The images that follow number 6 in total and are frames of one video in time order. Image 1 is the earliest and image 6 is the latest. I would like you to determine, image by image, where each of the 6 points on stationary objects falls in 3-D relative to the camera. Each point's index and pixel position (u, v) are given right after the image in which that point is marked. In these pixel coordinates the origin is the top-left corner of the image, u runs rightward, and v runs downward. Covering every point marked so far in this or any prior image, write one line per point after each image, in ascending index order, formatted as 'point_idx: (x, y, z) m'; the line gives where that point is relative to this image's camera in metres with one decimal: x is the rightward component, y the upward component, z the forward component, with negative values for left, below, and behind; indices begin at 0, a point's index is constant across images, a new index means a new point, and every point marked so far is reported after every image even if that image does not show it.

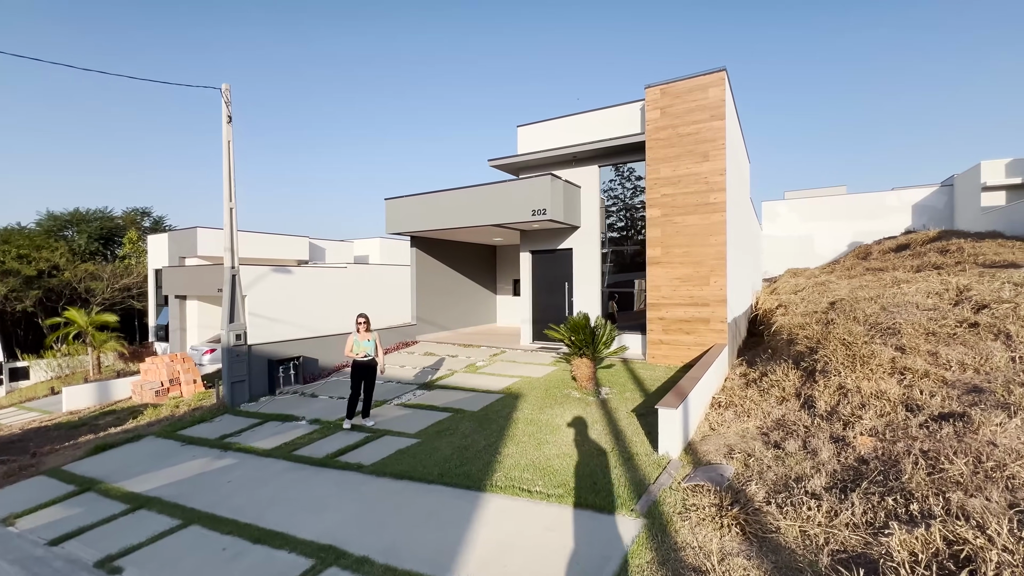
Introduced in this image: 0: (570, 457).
0: (+0.5, -1.6, +4.2) m
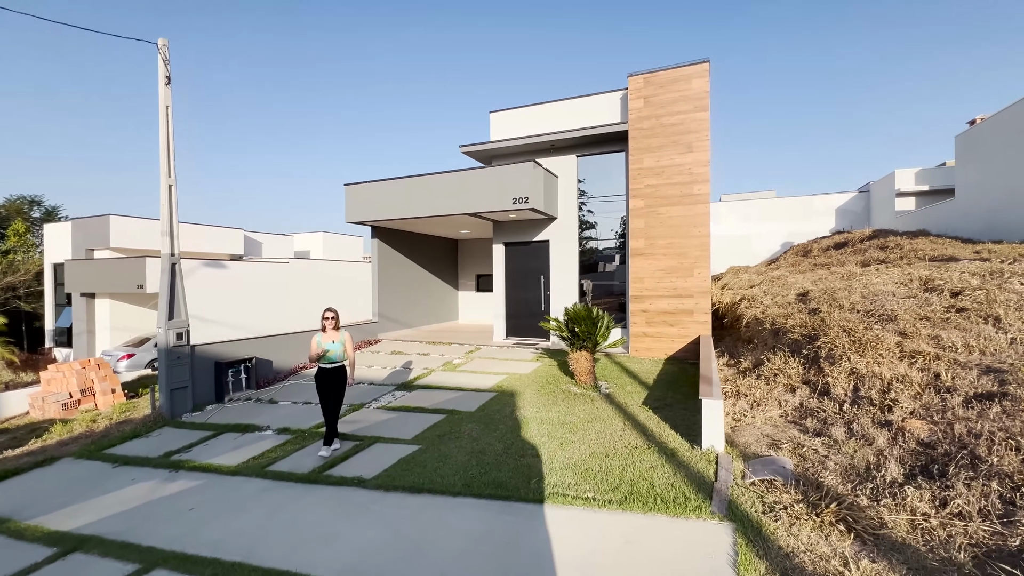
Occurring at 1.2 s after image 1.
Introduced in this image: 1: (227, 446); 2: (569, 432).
0: (+0.8, -1.4, +3.8) m
1: (-3.2, -1.8, +5.1) m
2: (+0.6, -1.4, +4.5) m
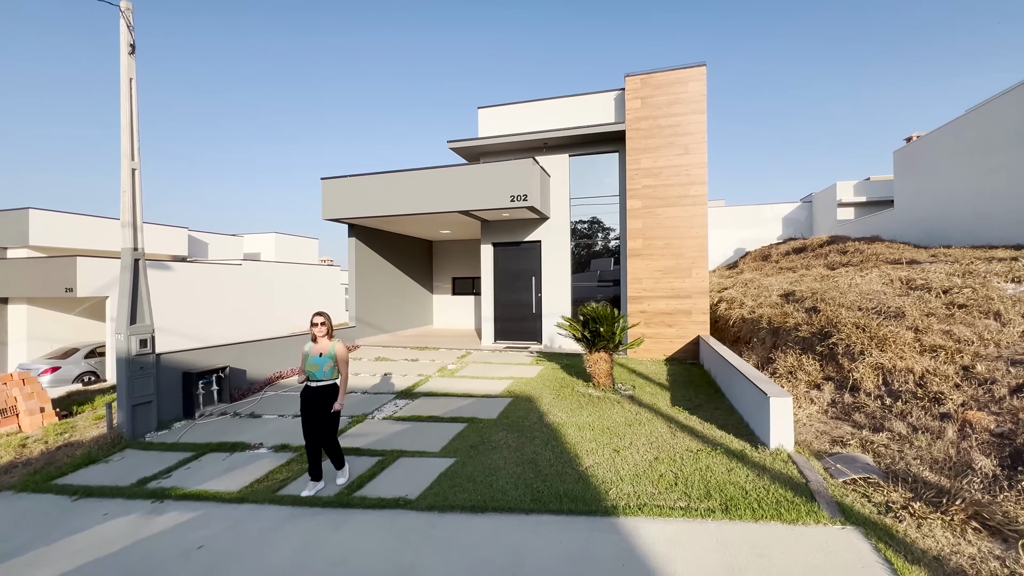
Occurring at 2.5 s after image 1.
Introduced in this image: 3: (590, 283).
0: (+1.2, -1.4, +3.5) m
1: (-2.9, -1.8, +4.4) m
2: (+1.0, -1.4, +4.2) m
3: (+1.5, 0.0, +9.1) m
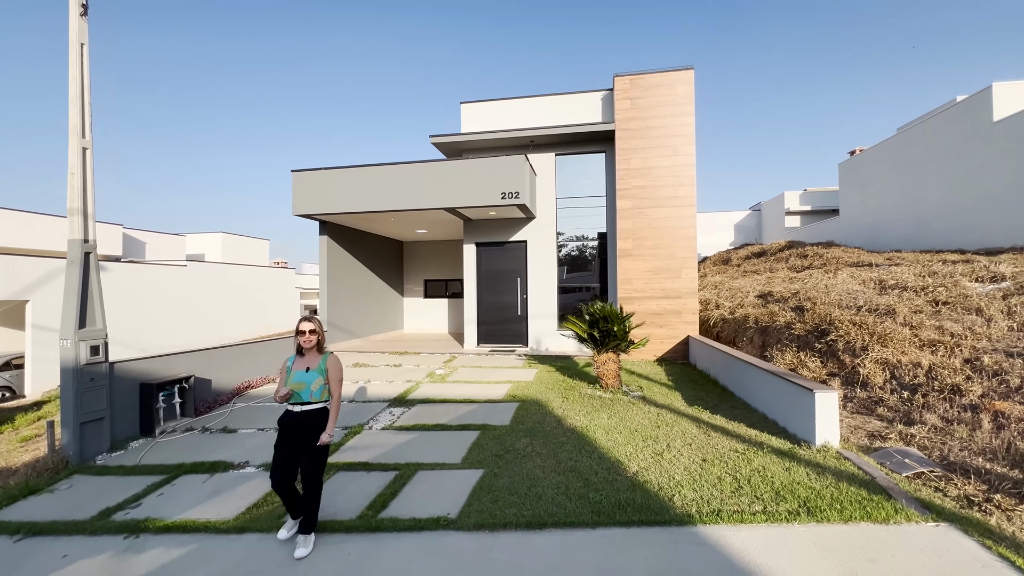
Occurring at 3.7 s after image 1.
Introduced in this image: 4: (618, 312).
0: (+1.5, -1.3, +3.4) m
1: (-2.7, -1.7, +3.8) m
2: (+1.2, -1.3, +4.0) m
3: (+1.3, 0.0, +9.0) m
4: (+1.3, -0.3, +5.6) m
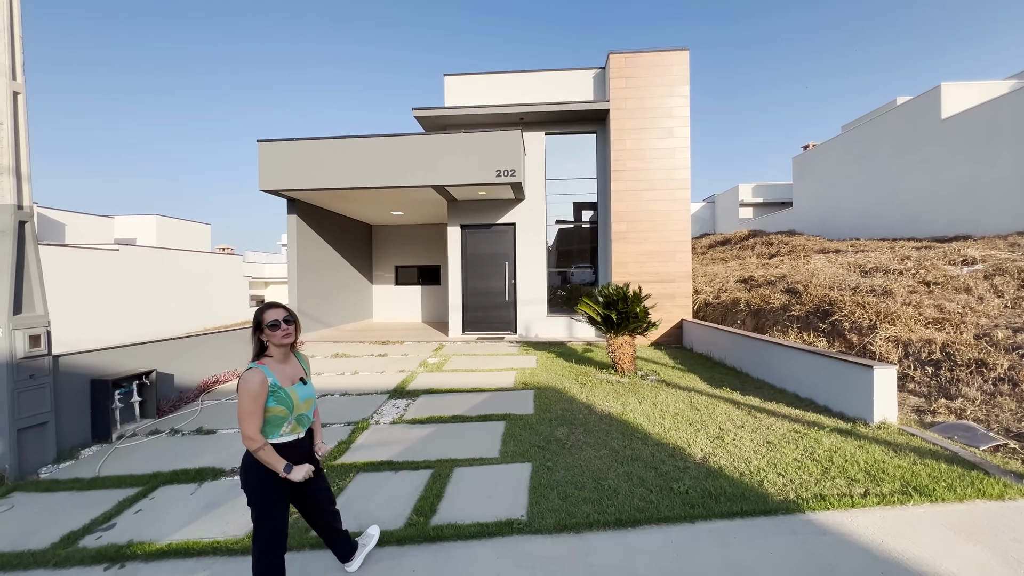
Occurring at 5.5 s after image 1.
0: (+1.9, -1.1, +3.2) m
1: (-2.3, -1.6, +3.2) m
2: (+1.5, -1.1, +3.8) m
3: (+1.0, +0.3, +8.7) m
4: (+1.4, 0.0, +5.4) m
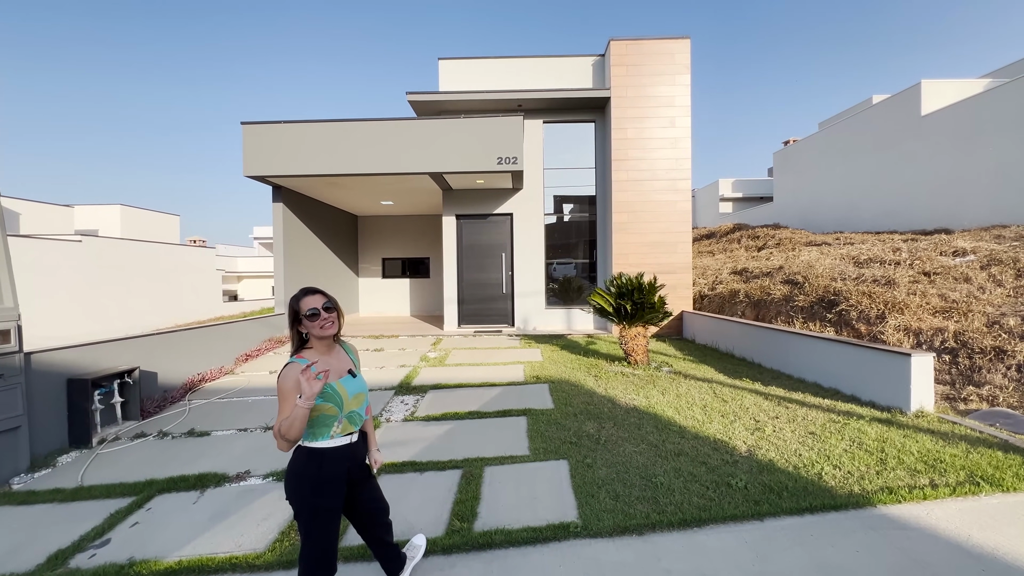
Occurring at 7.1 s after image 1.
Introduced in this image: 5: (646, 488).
0: (+2.2, -1.0, +3.1) m
1: (-2.0, -1.5, +2.9) m
2: (+1.7, -1.0, +3.7) m
3: (+1.0, +0.4, +8.6) m
4: (+1.6, +0.1, +5.3) m
5: (+0.8, -1.2, +2.7) m
